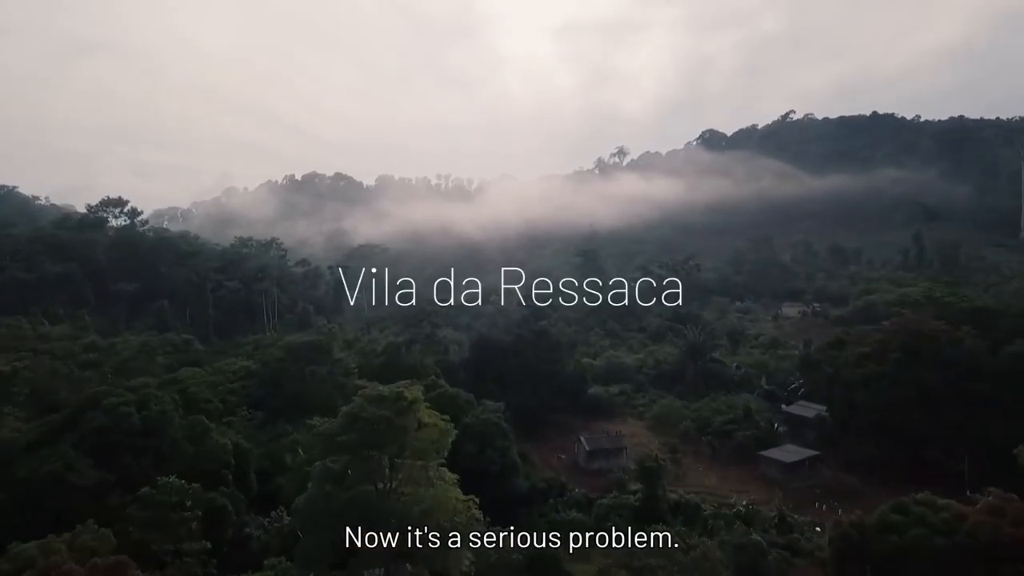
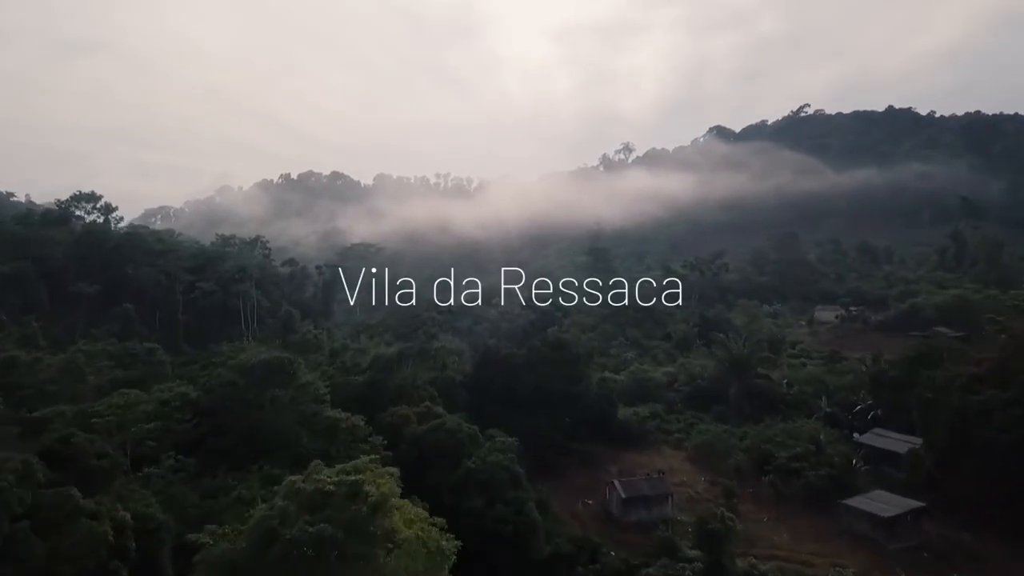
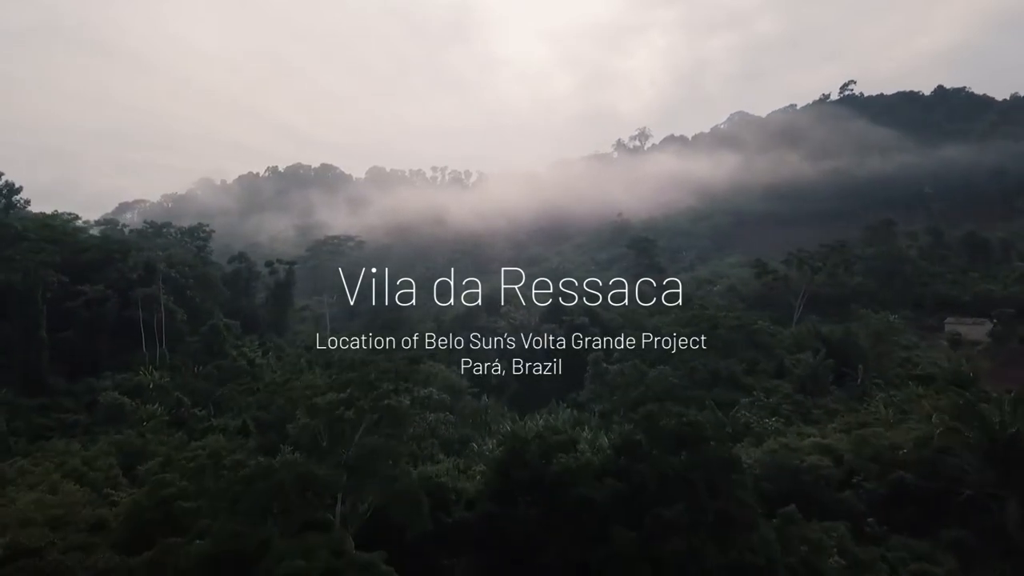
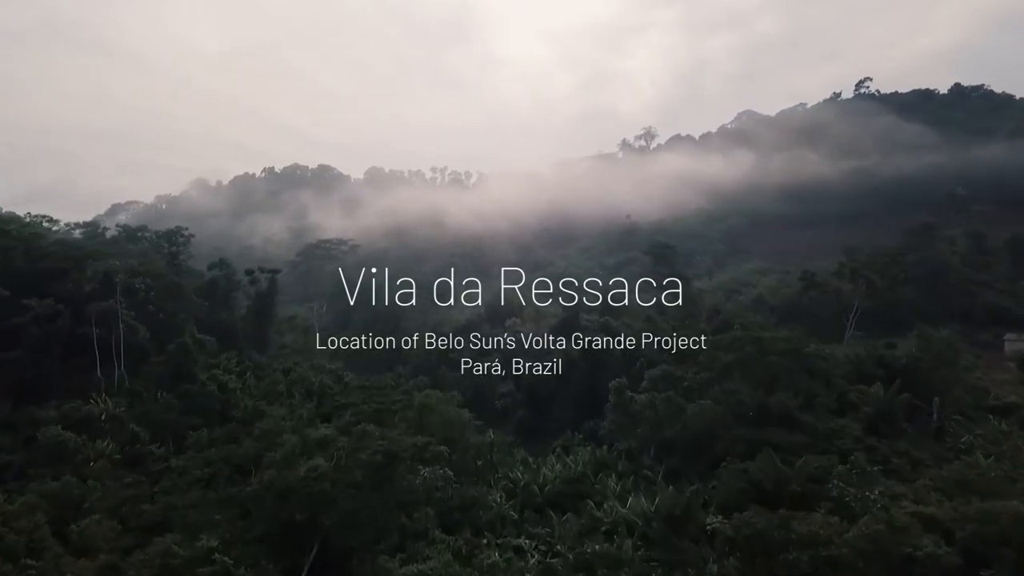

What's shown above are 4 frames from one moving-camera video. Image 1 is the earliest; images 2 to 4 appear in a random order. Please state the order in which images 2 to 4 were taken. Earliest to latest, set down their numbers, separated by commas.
2, 3, 4
